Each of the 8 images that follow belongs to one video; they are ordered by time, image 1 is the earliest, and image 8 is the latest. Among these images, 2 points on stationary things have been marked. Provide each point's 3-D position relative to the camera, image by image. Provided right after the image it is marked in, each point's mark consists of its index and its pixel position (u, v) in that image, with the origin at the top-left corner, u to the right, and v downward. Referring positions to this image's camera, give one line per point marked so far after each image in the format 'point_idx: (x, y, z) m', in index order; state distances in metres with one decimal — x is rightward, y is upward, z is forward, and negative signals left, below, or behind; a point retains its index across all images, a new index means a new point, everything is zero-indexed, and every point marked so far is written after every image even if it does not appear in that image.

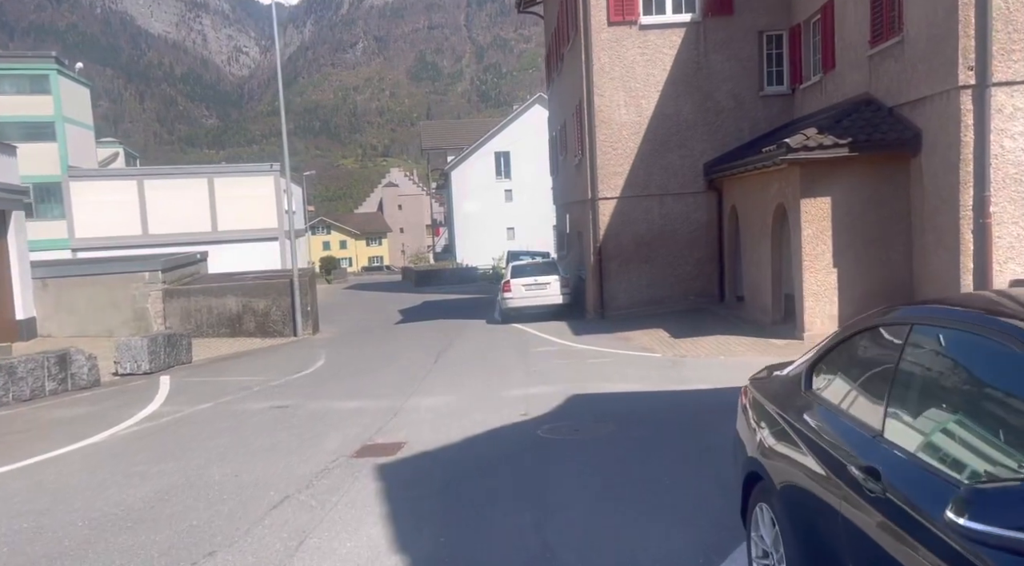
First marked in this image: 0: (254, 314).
0: (-6.1, -0.7, +20.3) m
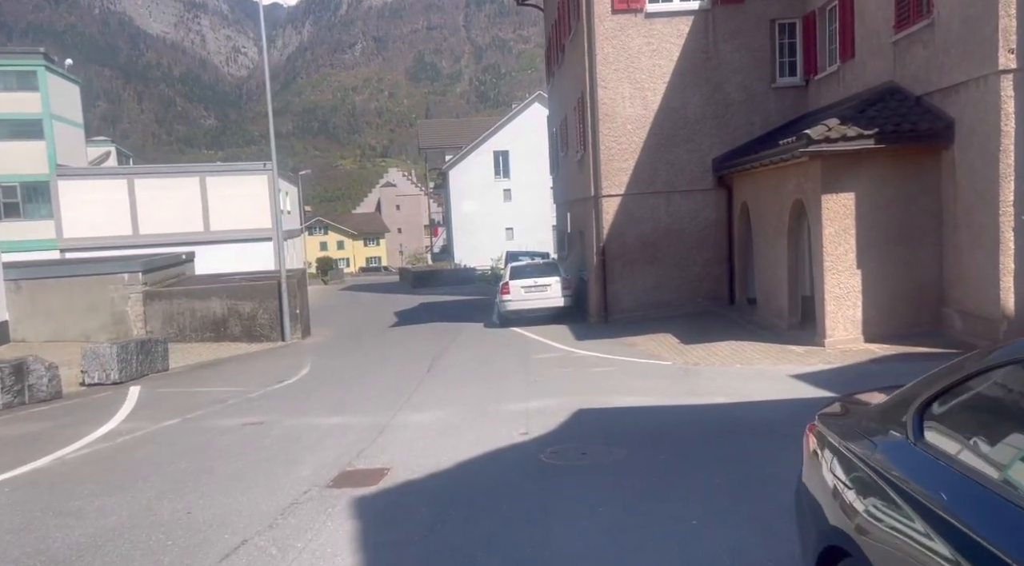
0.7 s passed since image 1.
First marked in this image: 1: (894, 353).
0: (-6.2, -0.8, +19.3) m
1: (+5.2, -1.0, +11.5) m
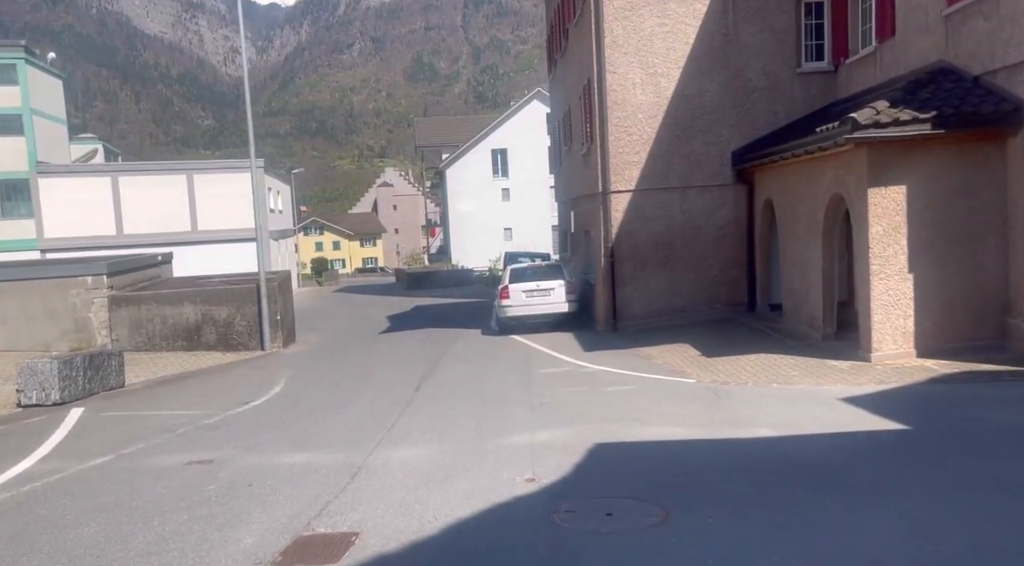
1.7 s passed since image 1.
0: (-6.2, -0.9, +17.7) m
1: (+5.2, -1.0, +9.9) m
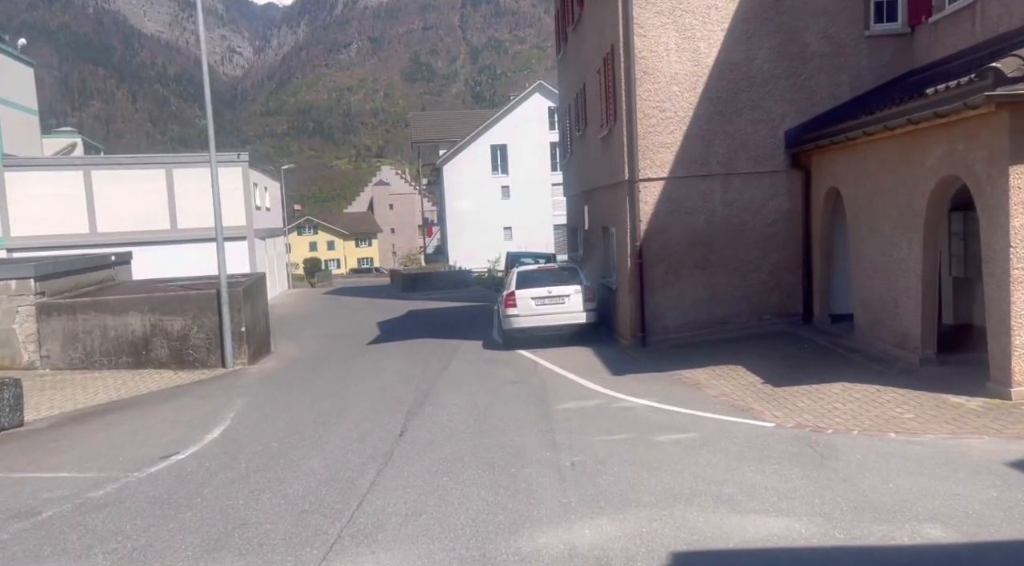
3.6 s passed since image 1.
0: (-6.0, -1.0, +14.9) m
1: (+5.4, -1.1, +7.2) m
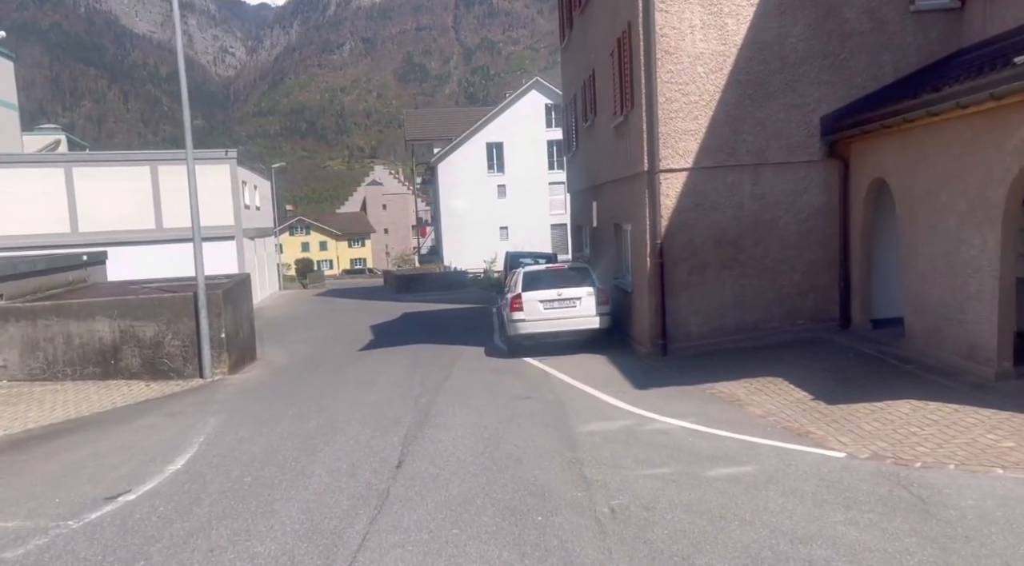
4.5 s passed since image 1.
0: (-5.9, -1.0, +13.5) m
1: (+5.5, -1.1, +5.8) m
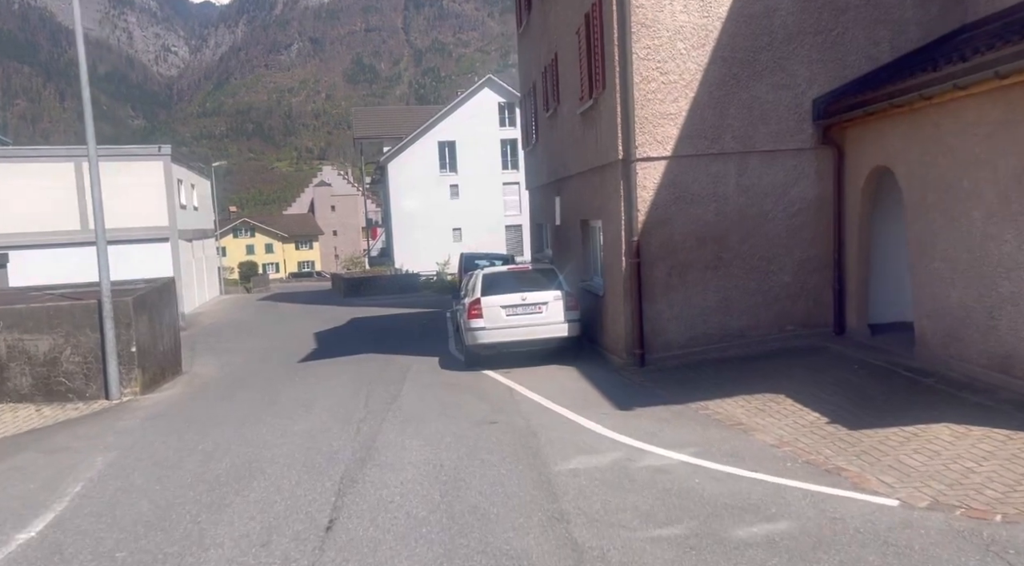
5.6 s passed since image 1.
0: (-6.5, -1.1, +11.5) m
1: (+5.4, -1.1, +4.6) m
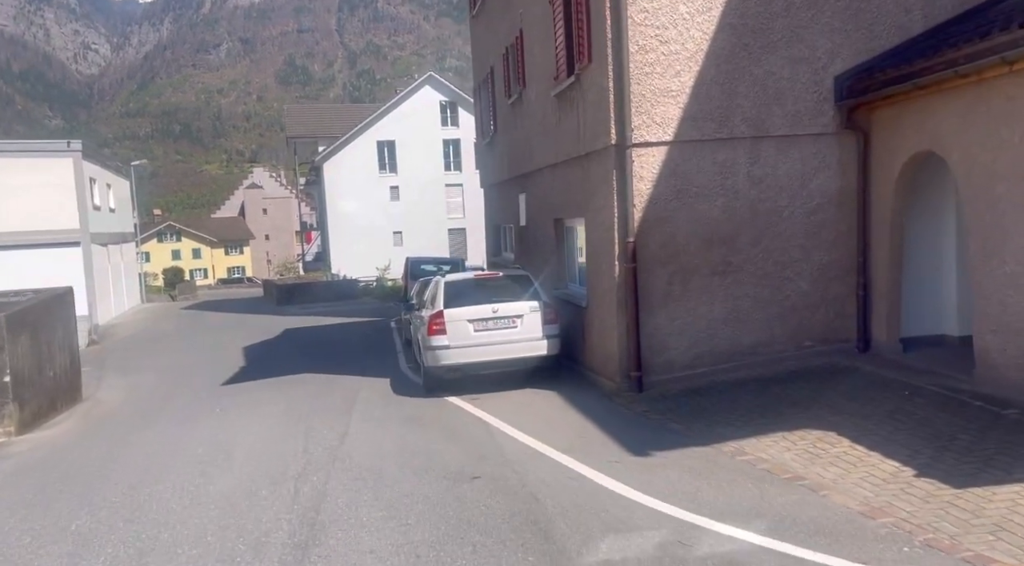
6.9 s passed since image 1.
0: (-6.8, -1.2, +9.1) m
1: (+5.5, -1.2, +3.0) m
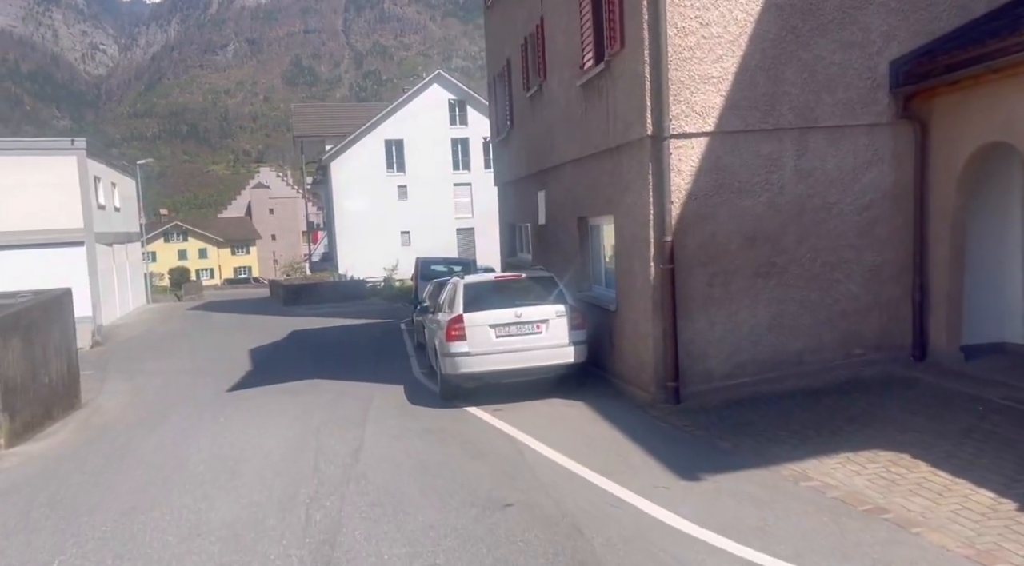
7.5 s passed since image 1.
0: (-6.5, -1.3, +8.4) m
1: (+5.8, -1.2, +2.3) m
